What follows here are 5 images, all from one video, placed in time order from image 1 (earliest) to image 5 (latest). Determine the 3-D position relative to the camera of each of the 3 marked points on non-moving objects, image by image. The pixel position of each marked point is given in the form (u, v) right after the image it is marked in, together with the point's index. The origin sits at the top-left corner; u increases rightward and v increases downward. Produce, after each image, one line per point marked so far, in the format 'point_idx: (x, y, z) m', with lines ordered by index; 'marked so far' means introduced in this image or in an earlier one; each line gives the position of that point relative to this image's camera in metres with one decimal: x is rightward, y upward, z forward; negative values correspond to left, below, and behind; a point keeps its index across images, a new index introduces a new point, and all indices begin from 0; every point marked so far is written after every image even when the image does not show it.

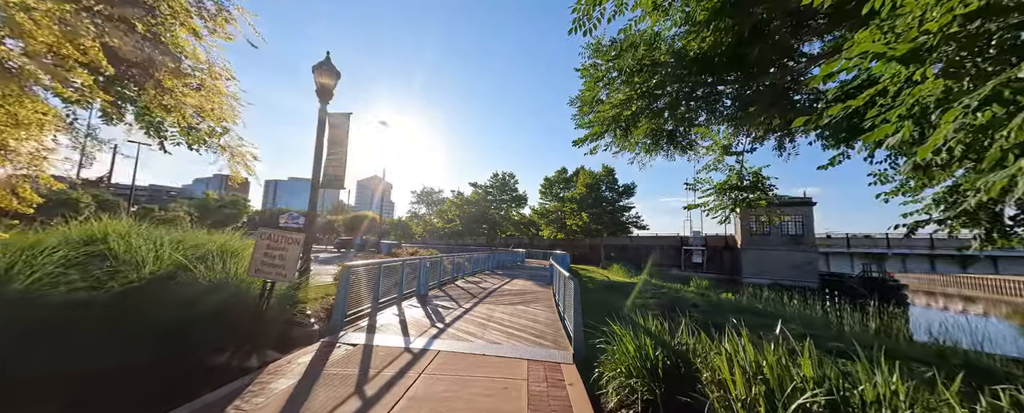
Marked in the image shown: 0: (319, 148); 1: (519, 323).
0: (-4.2, +1.3, +5.8) m
1: (+0.2, -2.9, +6.5) m
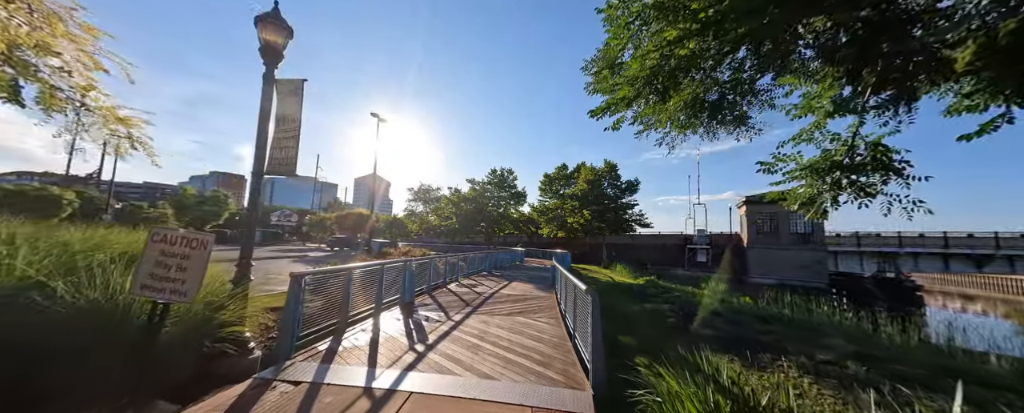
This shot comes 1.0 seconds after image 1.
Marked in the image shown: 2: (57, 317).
0: (-4.3, +1.4, +4.6) m
1: (+0.1, -2.7, +5.3) m
2: (-4.3, -1.0, +2.5) m
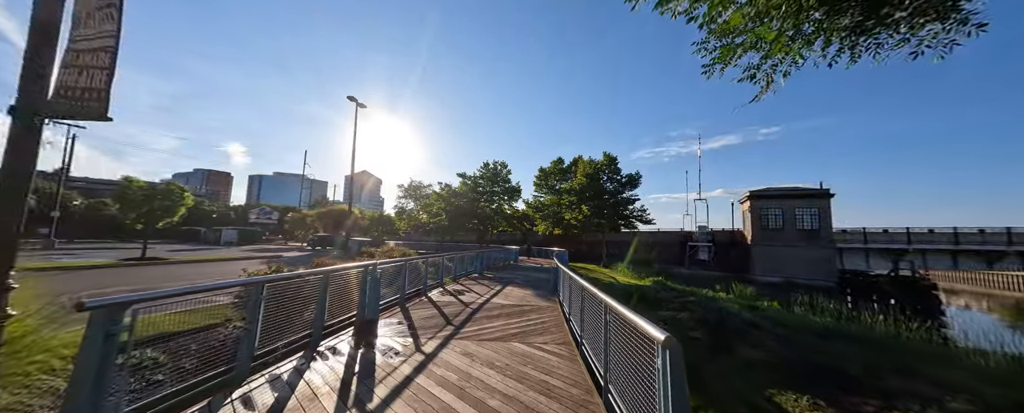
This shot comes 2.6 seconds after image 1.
0: (-4.3, +1.7, +2.5) m
1: (+0.1, -2.4, +3.4) m
2: (-4.3, -0.8, +0.4) m
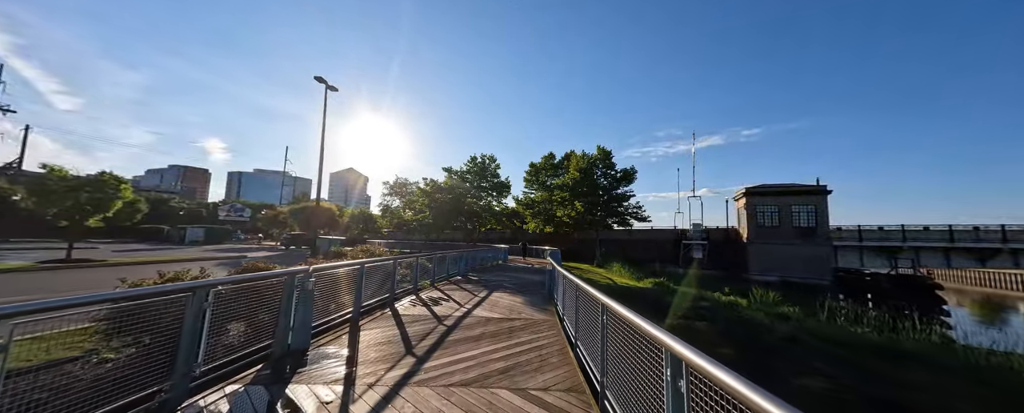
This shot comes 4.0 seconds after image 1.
0: (-4.4, +2.0, +0.5) m
1: (-0.1, -2.2, +1.6) m
2: (-4.3, -0.5, -1.5) m
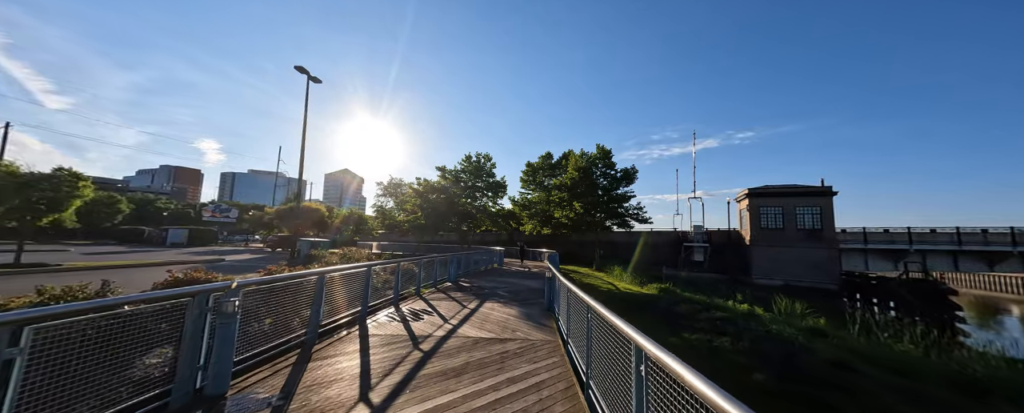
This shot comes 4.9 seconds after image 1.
0: (-4.4, +2.1, -0.7) m
1: (-0.1, -2.1, +0.4) m
2: (-4.4, -0.4, -2.7) m
